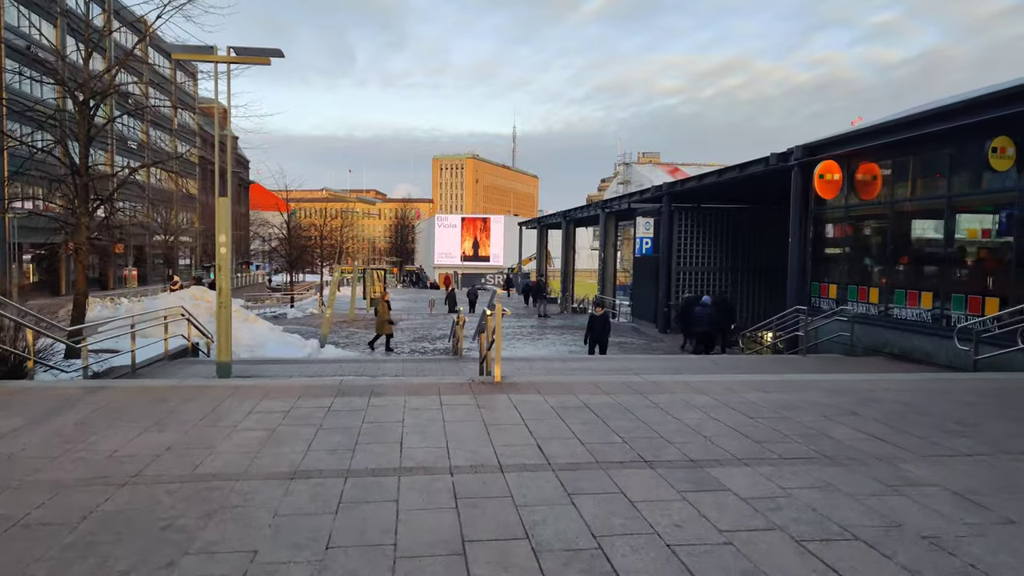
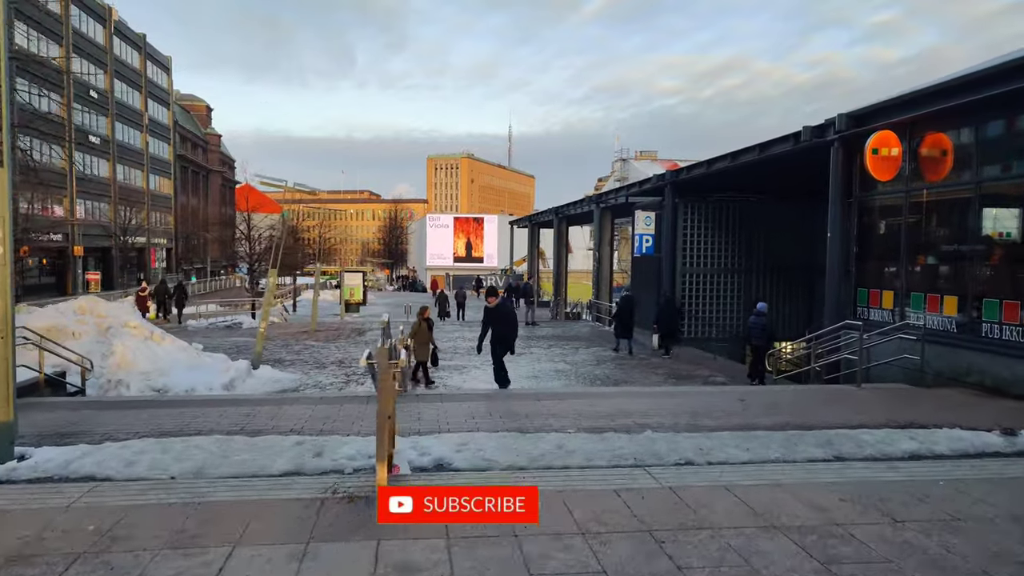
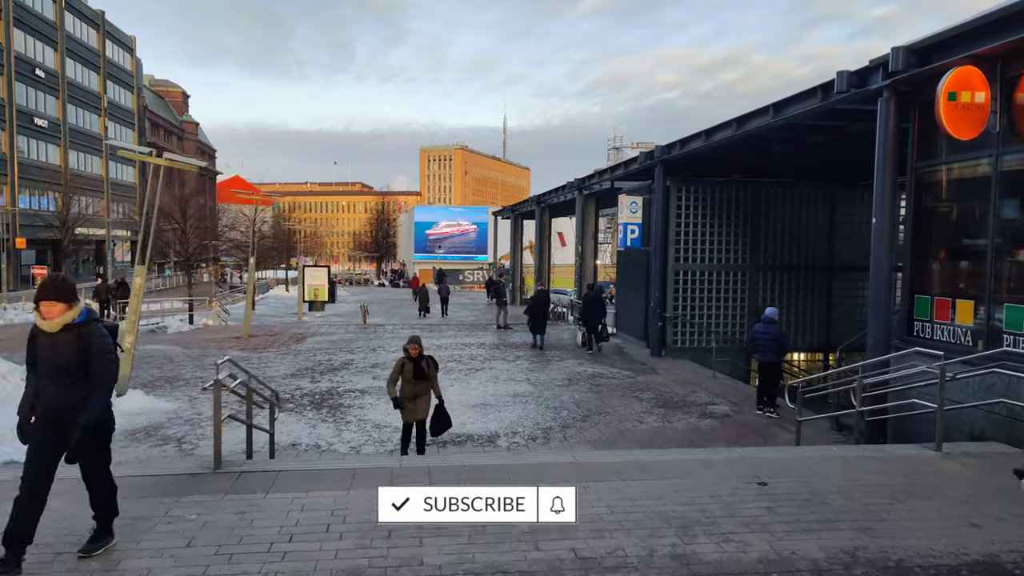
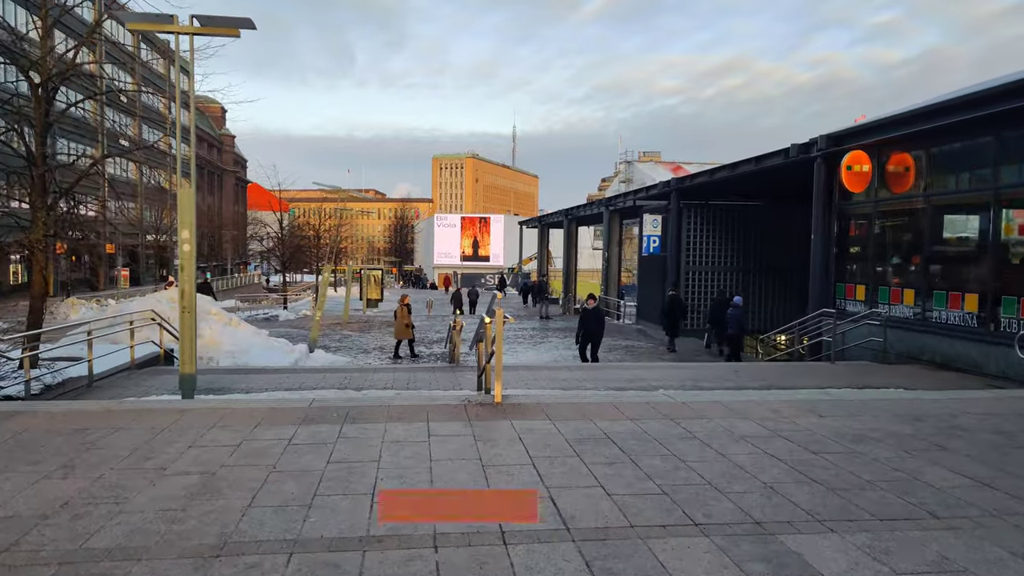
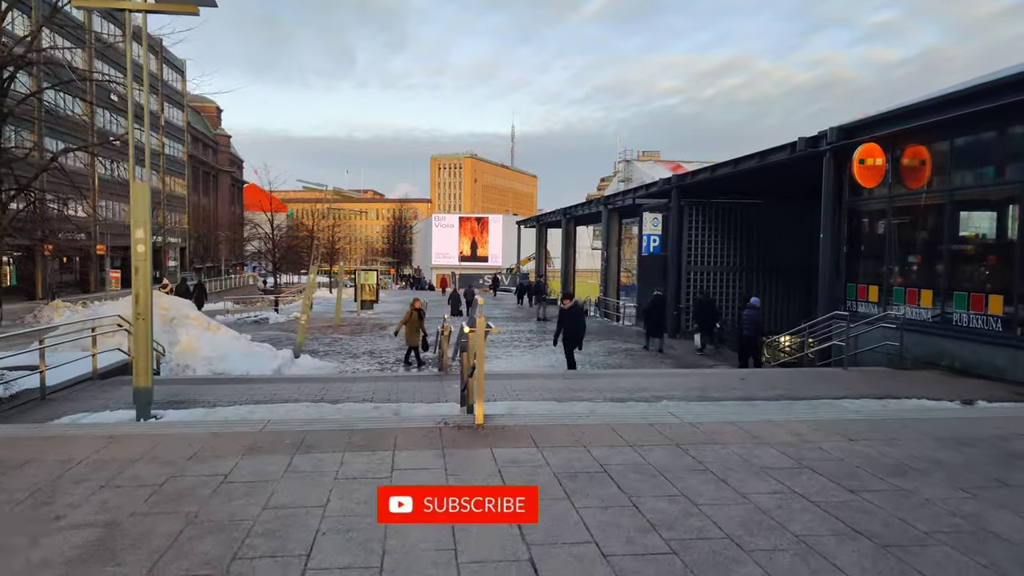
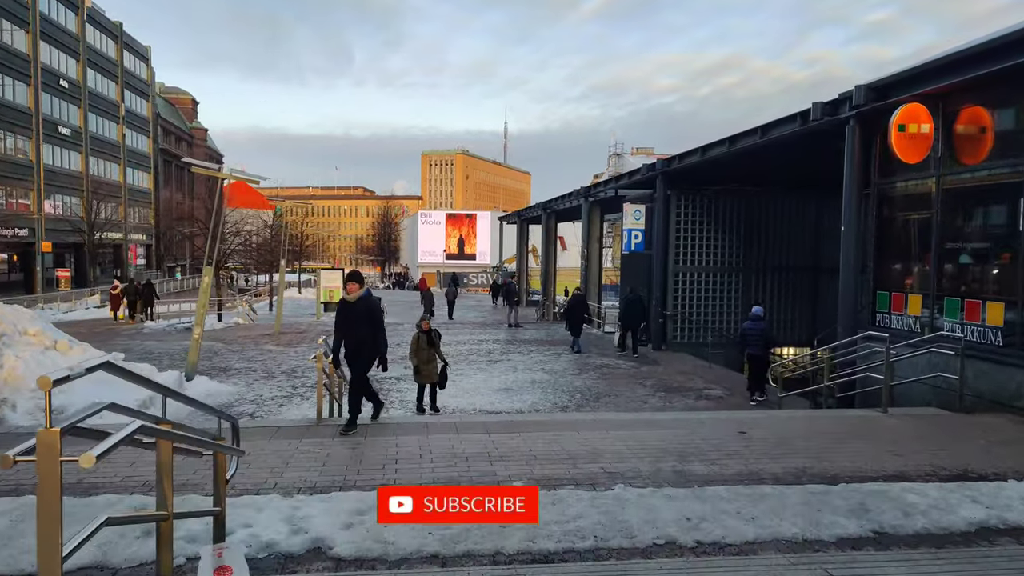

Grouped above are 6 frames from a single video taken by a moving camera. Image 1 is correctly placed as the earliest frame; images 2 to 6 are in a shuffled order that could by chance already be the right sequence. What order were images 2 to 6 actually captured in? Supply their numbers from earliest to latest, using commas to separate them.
4, 5, 2, 6, 3
